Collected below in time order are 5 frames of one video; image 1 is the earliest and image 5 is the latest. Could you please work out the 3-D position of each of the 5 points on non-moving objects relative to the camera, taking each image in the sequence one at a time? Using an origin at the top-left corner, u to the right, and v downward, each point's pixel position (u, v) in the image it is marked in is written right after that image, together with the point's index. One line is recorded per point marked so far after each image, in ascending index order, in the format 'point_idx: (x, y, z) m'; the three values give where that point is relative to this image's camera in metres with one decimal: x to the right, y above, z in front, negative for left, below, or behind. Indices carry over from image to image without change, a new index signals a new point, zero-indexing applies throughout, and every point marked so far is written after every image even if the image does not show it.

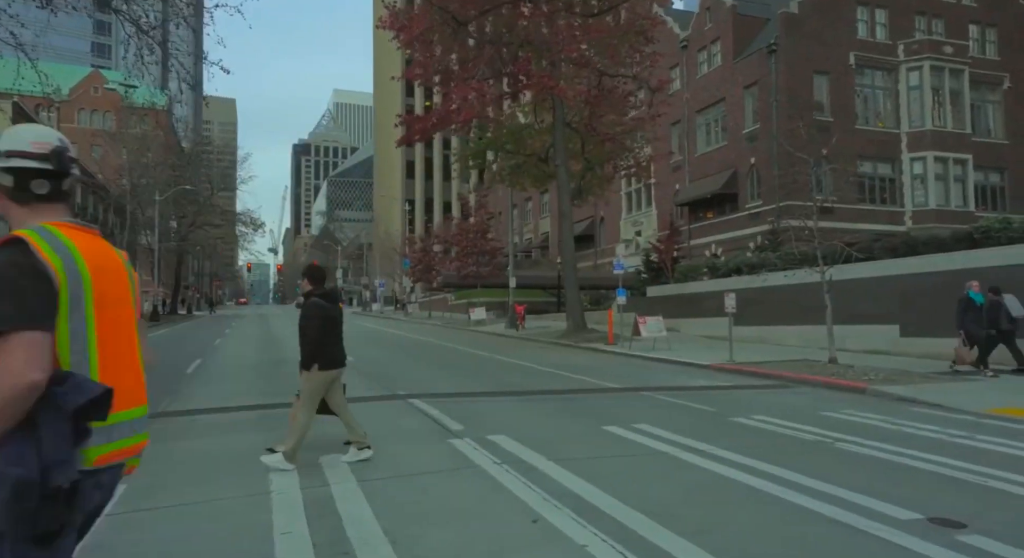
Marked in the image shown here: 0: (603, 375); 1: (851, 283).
0: (+1.9, -2.0, +13.9) m
1: (+9.5, -0.1, +18.4) m
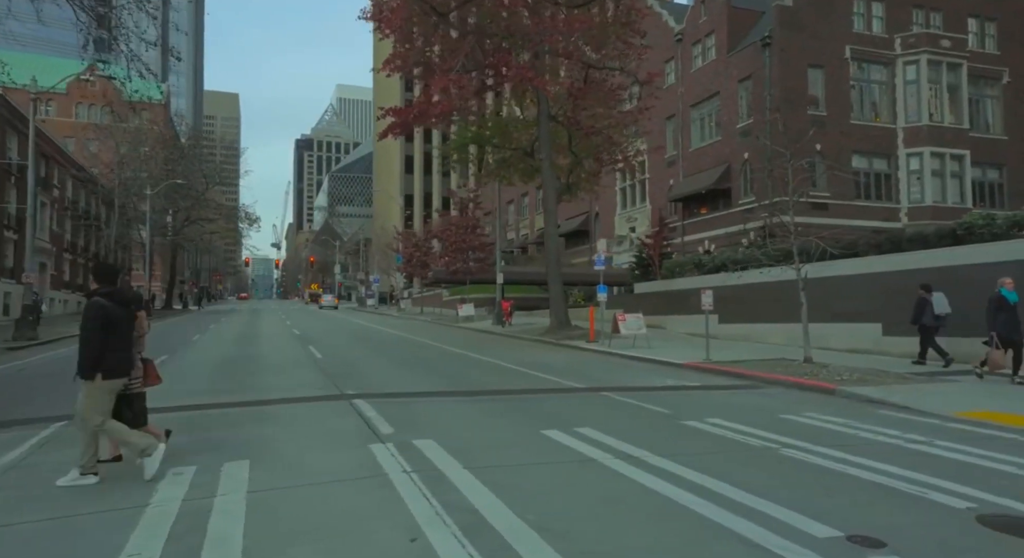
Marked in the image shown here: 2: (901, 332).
0: (+1.2, -2.0, +13.6) m
1: (+8.8, 0.0, +18.0) m
2: (+9.6, -1.3, +16.2) m
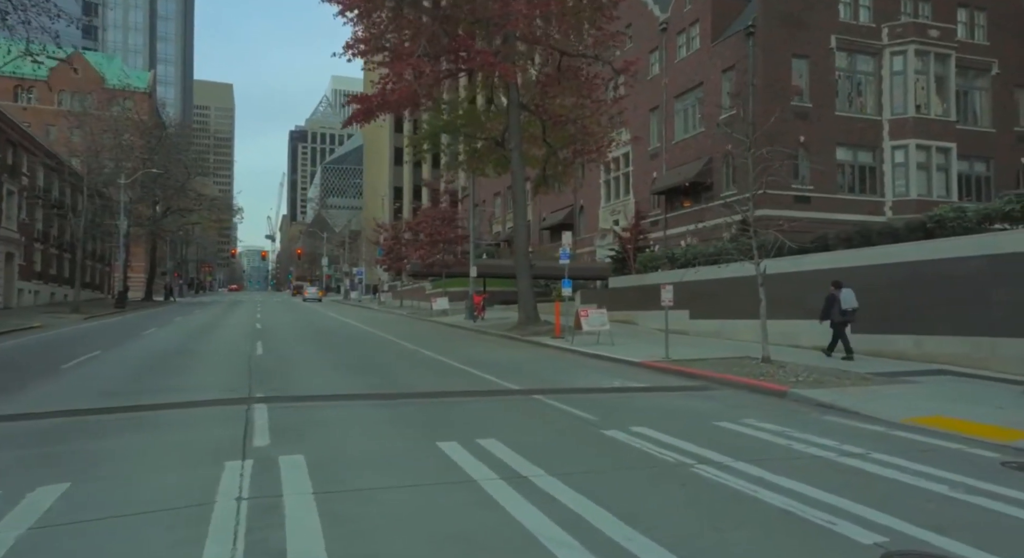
0: (+0.1, -1.9, +12.9) m
1: (+7.7, +0.1, +17.4) m
2: (+8.5, -1.2, +15.6) m
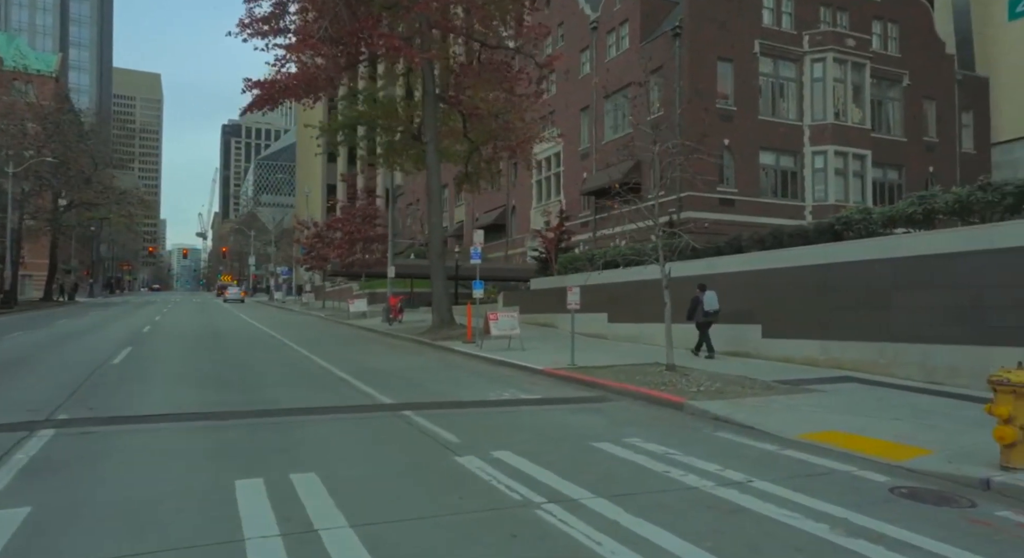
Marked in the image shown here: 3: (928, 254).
0: (-1.9, -1.9, +11.8) m
1: (+5.3, 0.0, +16.9) m
2: (+6.2, -1.3, +15.2) m
3: (+7.7, +0.5, +12.0) m
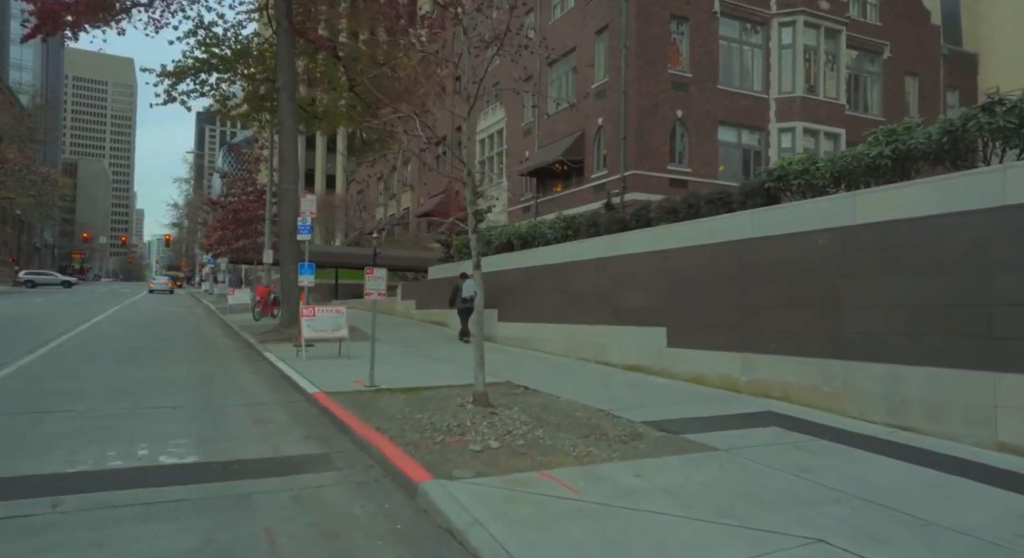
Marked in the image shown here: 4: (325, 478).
0: (-5.1, -1.5, +7.0) m
1: (+2.0, +0.3, +12.3) m
2: (+2.9, -1.0, +10.6) m
3: (+4.4, +0.7, +7.5) m
4: (-1.5, -1.6, +5.3) m
